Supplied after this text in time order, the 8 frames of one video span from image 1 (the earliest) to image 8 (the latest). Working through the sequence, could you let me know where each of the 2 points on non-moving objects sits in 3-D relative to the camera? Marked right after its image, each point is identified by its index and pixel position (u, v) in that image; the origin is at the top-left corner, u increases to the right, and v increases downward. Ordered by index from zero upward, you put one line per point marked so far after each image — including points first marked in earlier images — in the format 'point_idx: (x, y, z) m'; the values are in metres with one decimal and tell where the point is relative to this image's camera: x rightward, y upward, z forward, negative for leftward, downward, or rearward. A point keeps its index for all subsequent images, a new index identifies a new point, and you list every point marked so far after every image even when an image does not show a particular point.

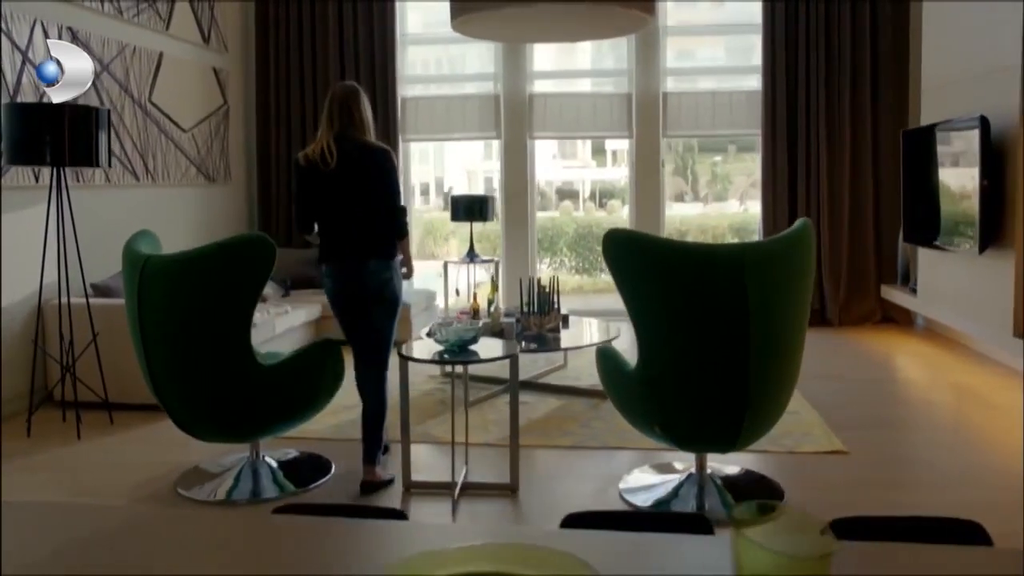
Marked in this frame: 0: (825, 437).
0: (+1.4, -0.7, +3.9) m
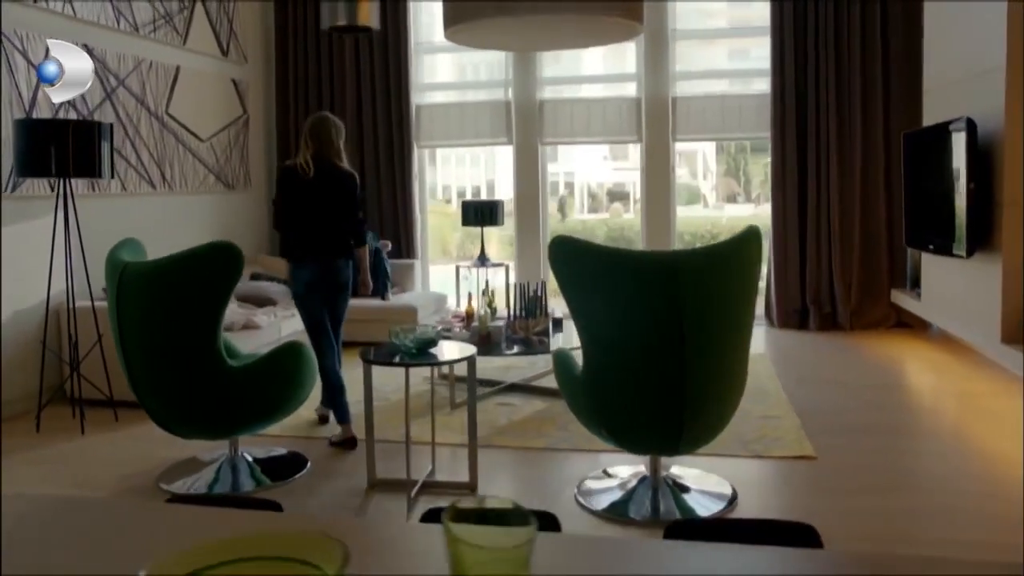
0: (+1.3, -0.7, +3.9) m
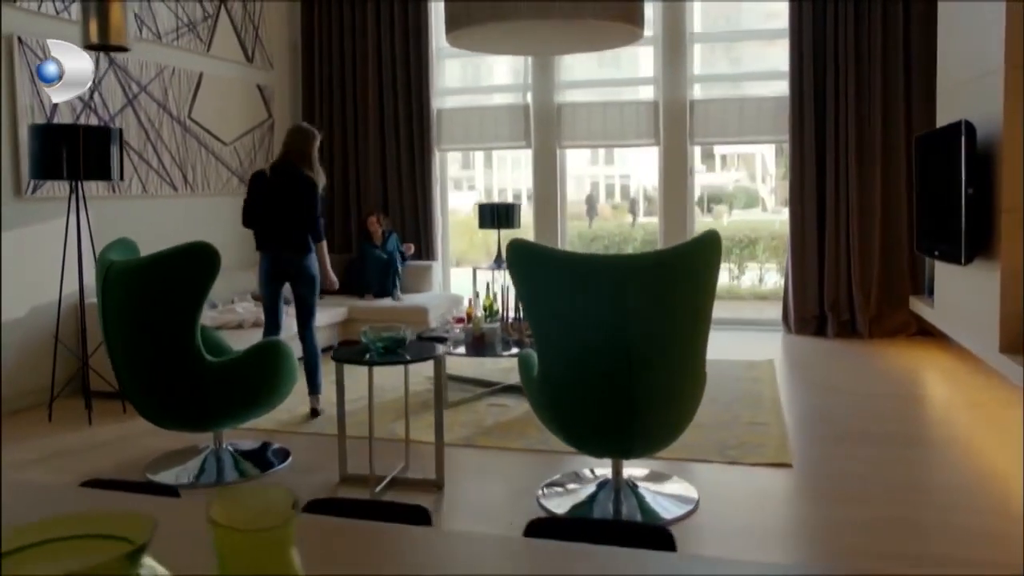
0: (+1.2, -0.7, +3.8) m
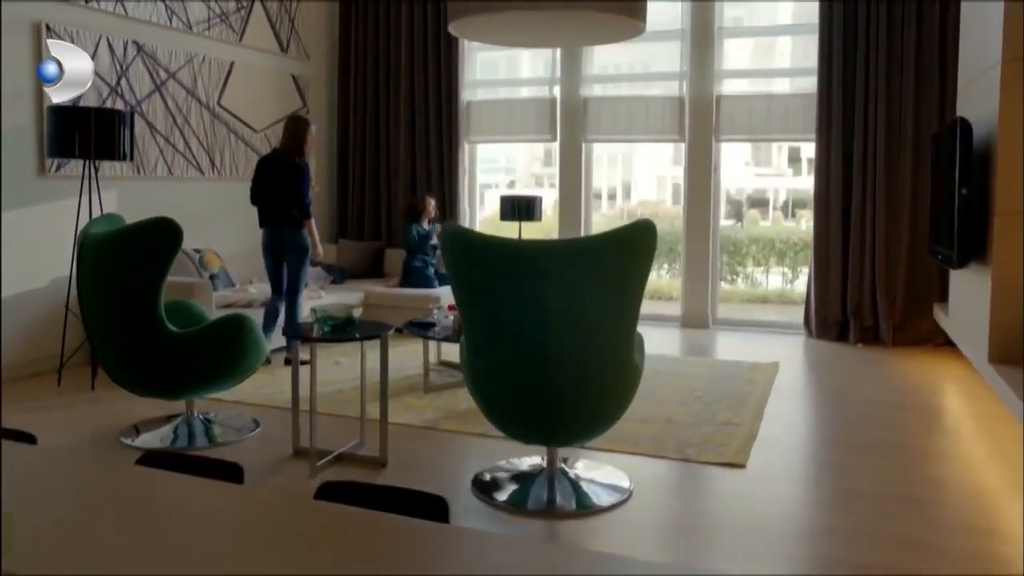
0: (+1.0, -0.7, +3.7) m
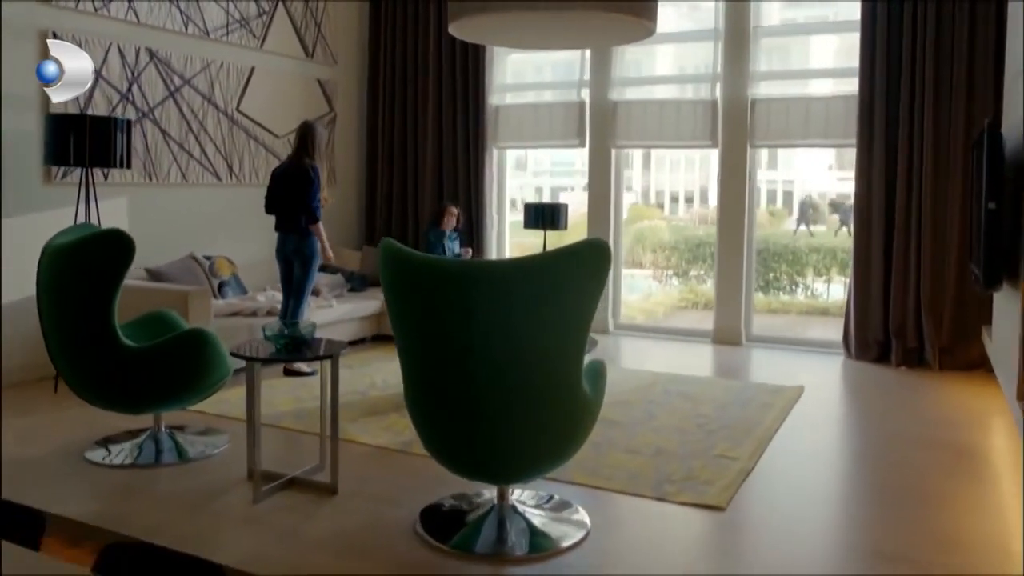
0: (+0.9, -0.8, +3.4) m
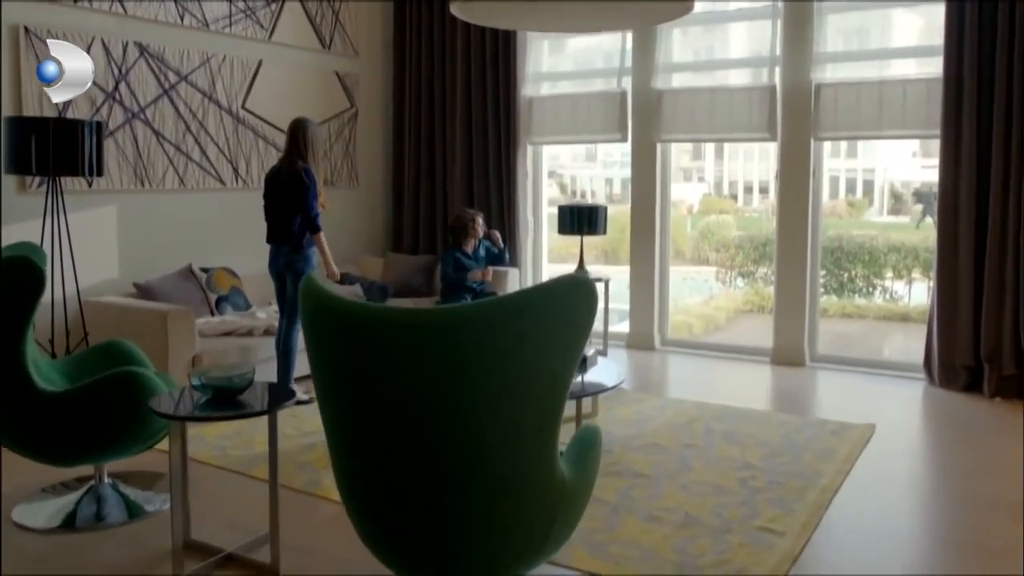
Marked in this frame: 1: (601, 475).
0: (+0.9, -0.9, +2.7) m
1: (+0.4, -0.8, +3.5) m
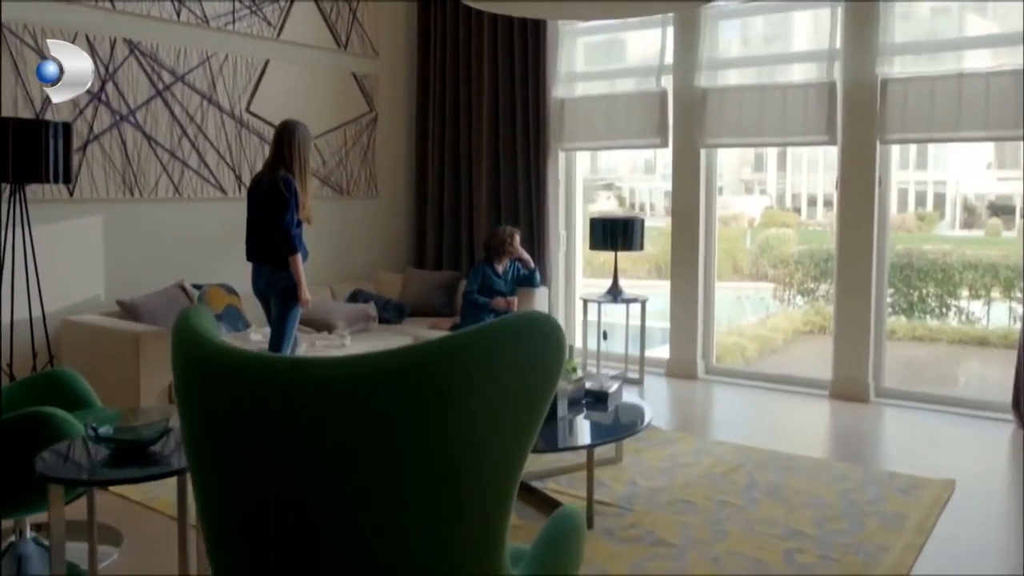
0: (+0.8, -1.0, +2.1) m
1: (+0.4, -0.9, +2.9) m
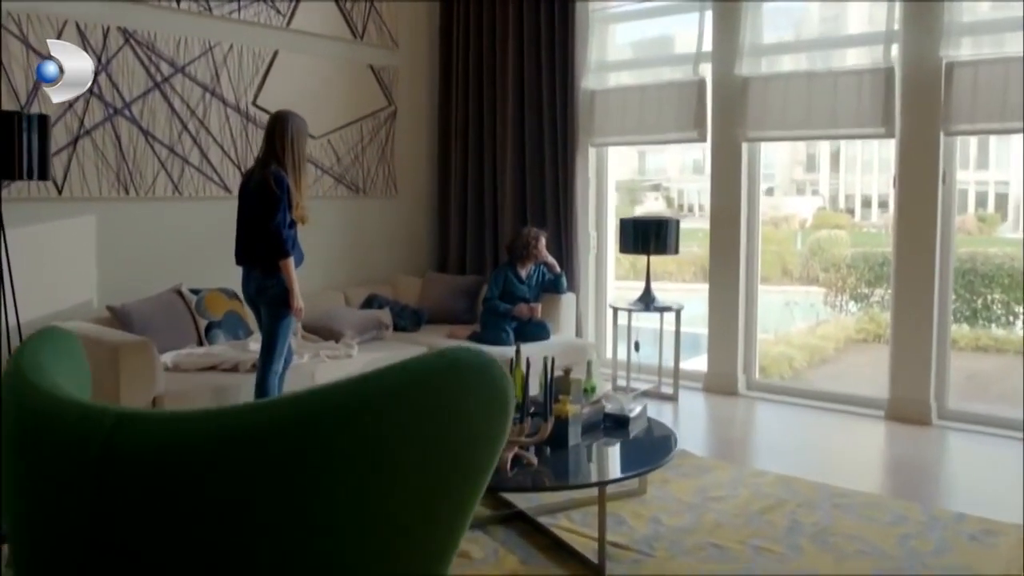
0: (+0.7, -1.0, +1.6) m
1: (+0.3, -0.9, +2.5) m
